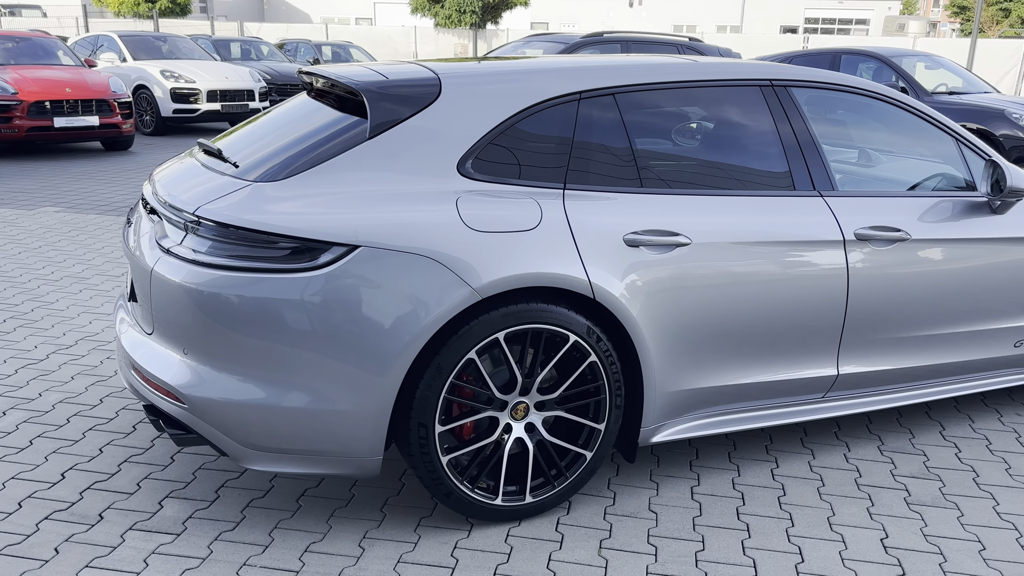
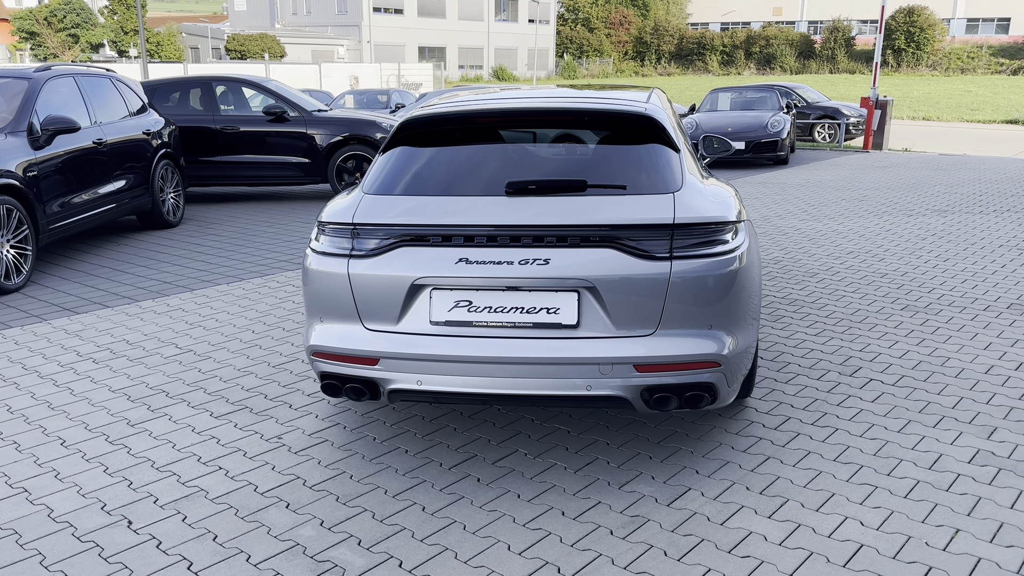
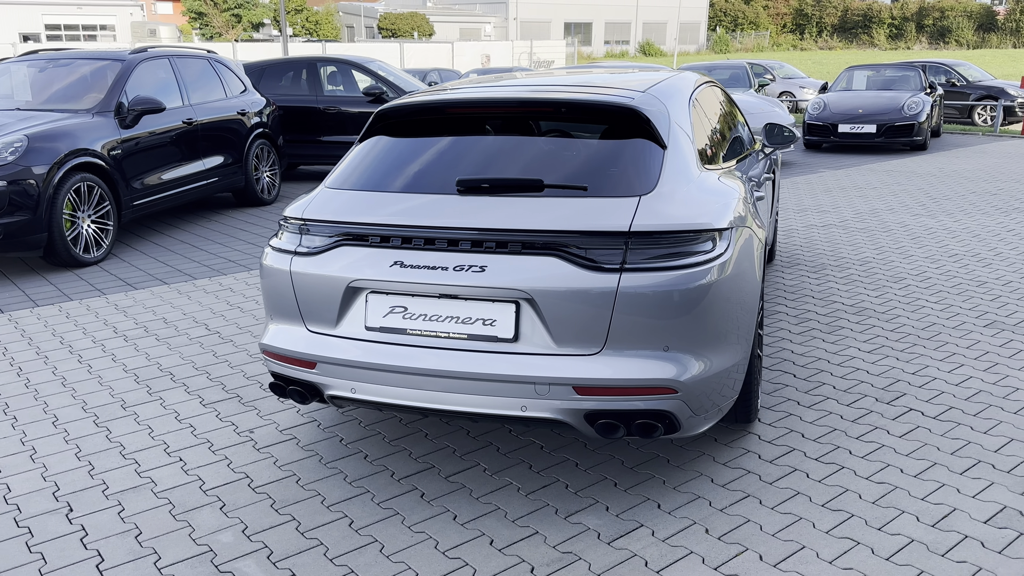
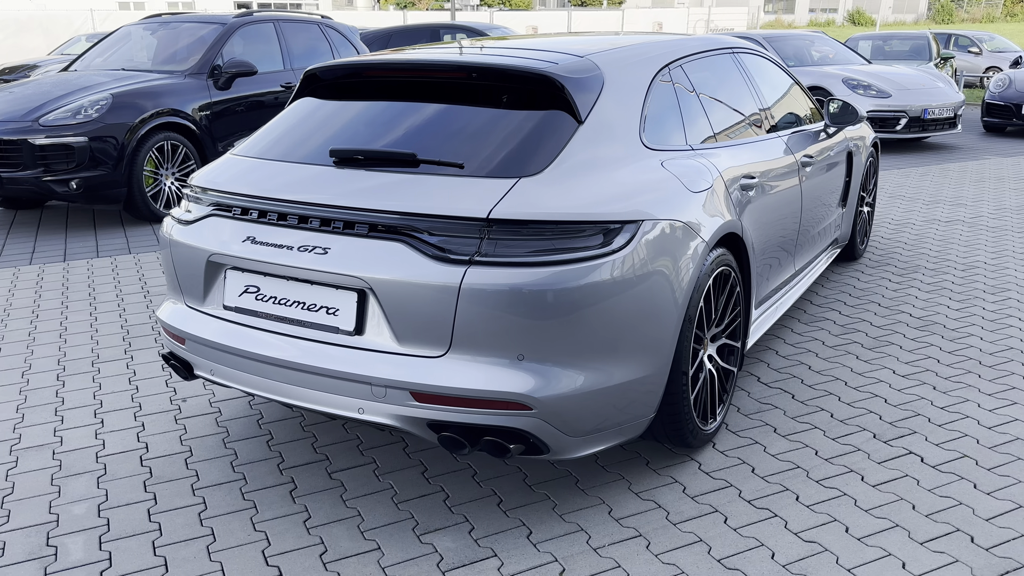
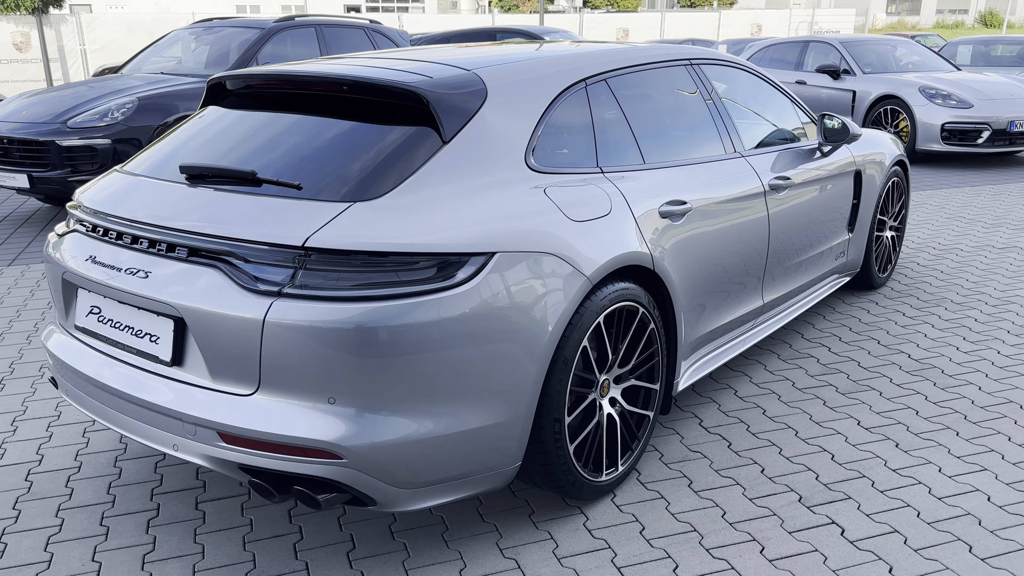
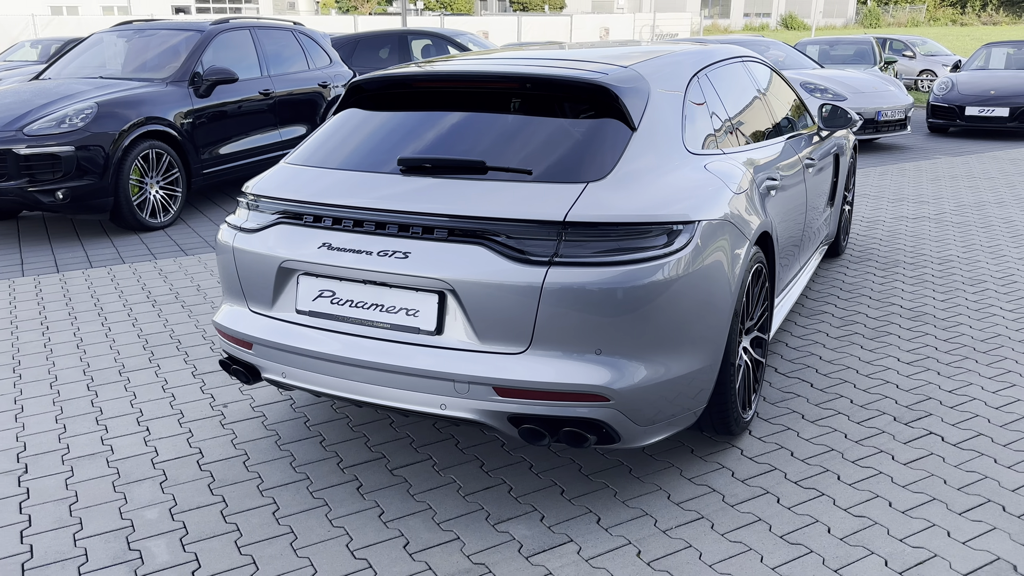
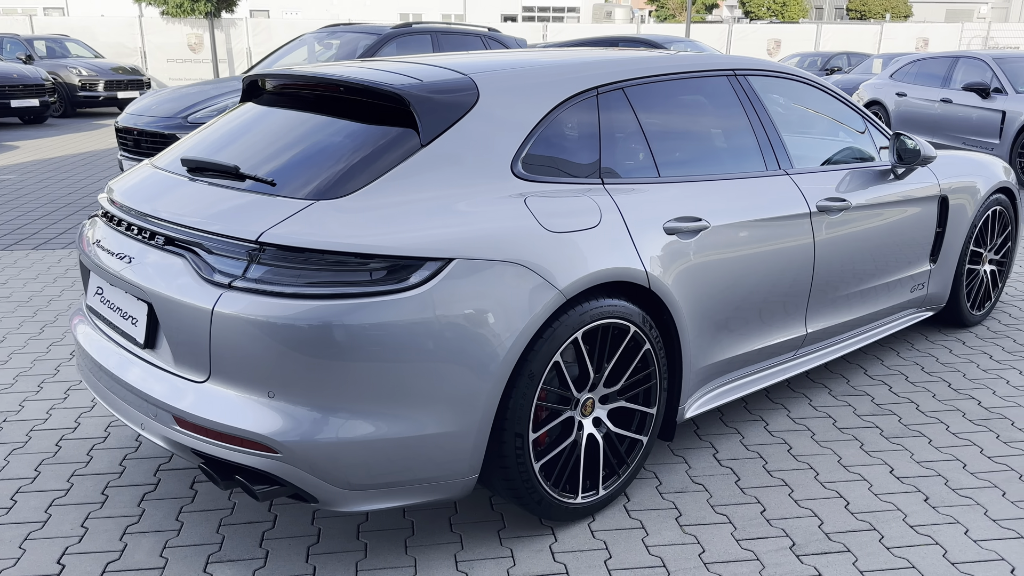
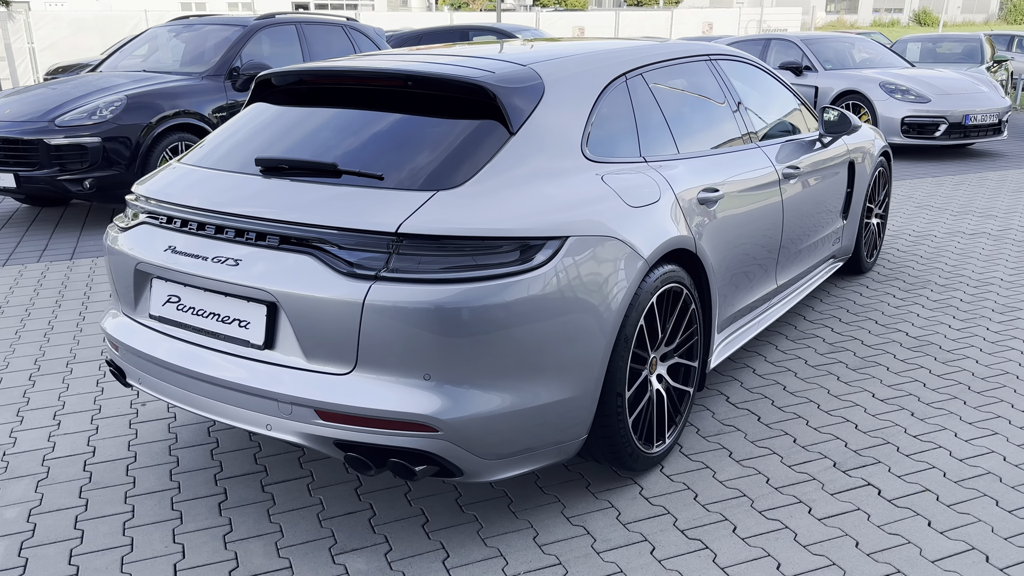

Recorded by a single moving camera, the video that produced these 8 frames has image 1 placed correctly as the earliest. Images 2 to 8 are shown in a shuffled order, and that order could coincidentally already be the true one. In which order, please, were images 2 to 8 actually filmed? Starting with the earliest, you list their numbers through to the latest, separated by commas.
7, 5, 8, 4, 6, 3, 2
